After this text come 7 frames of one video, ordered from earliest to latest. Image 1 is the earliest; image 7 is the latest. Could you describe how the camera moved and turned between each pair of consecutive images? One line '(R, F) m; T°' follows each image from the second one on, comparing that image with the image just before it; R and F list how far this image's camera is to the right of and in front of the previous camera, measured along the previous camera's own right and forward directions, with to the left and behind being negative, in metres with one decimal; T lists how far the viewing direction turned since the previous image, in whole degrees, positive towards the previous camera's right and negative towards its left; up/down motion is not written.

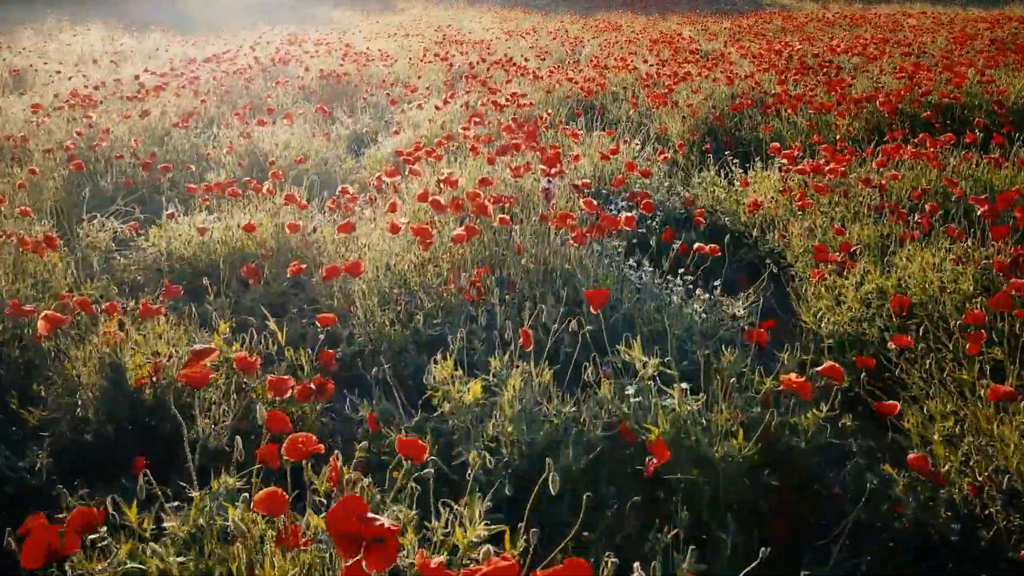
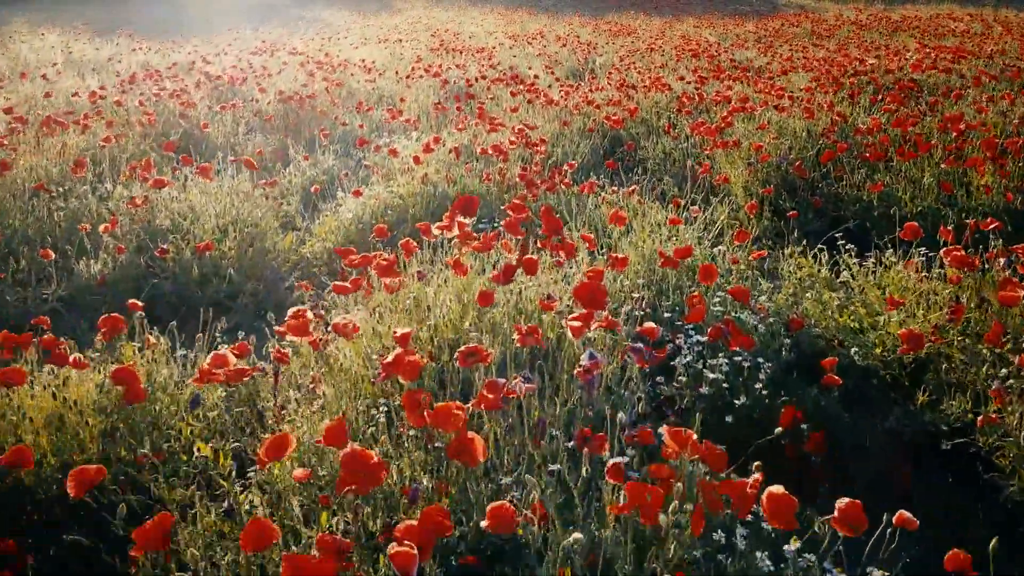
(0.0, +1.7) m; 0°
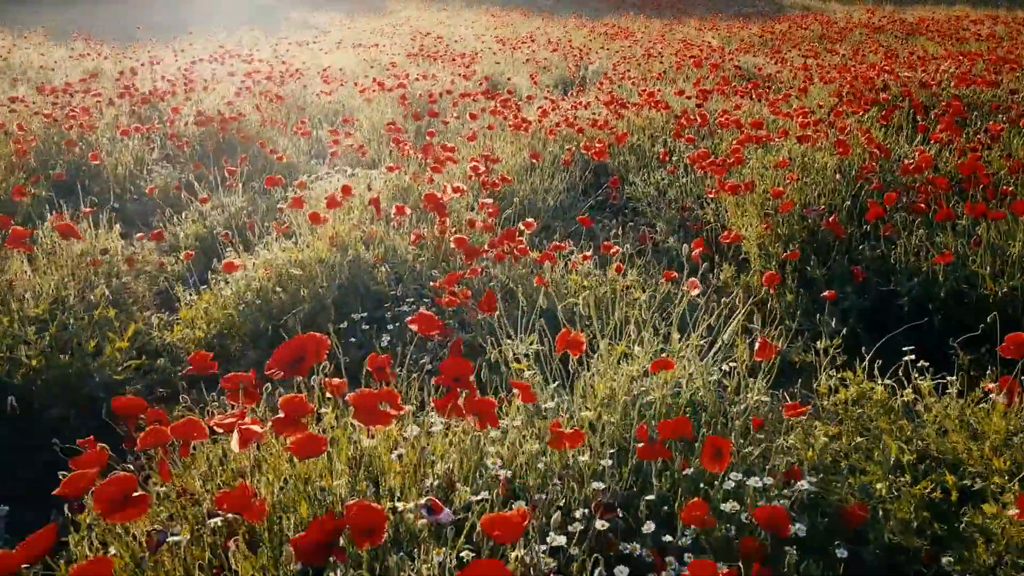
(+0.3, +1.1) m; 0°
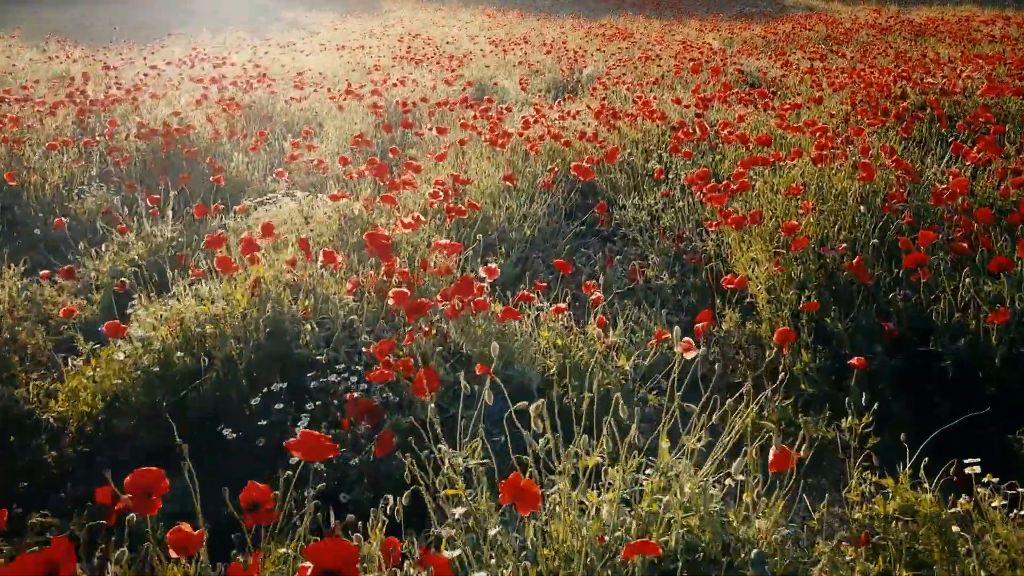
(+0.2, +0.6) m; 0°
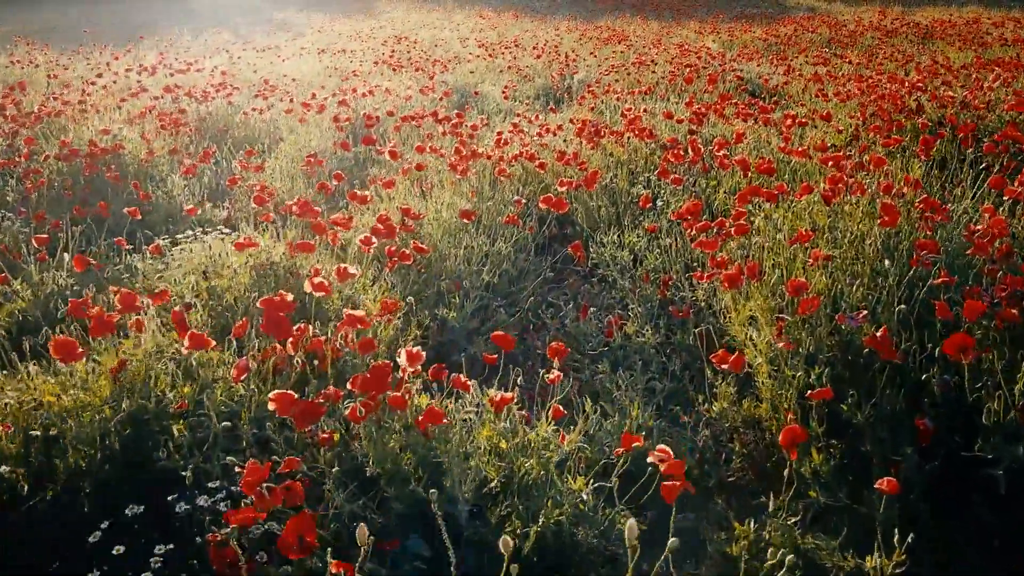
(+0.2, +0.6) m; 0°
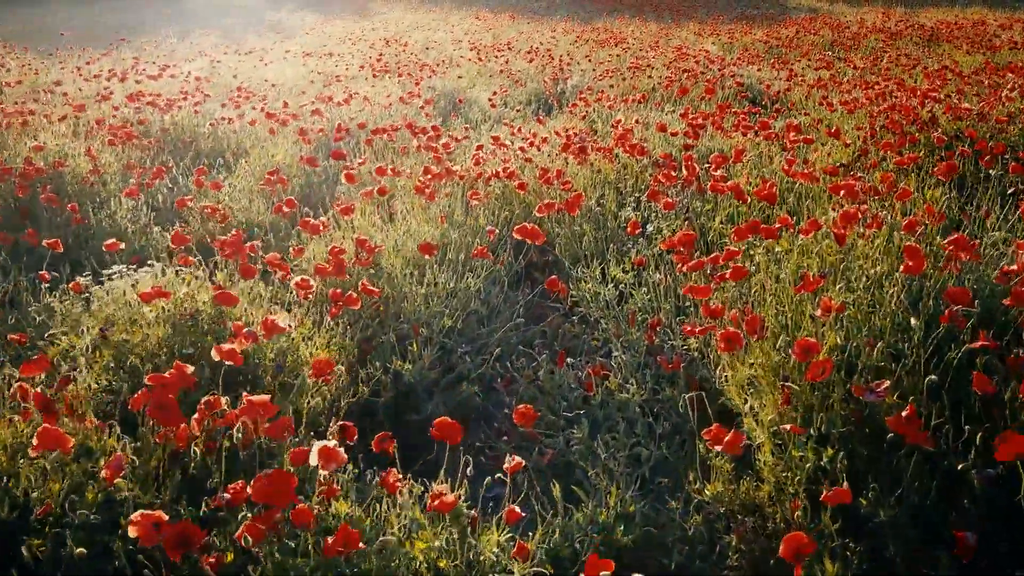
(+0.1, +0.4) m; 0°
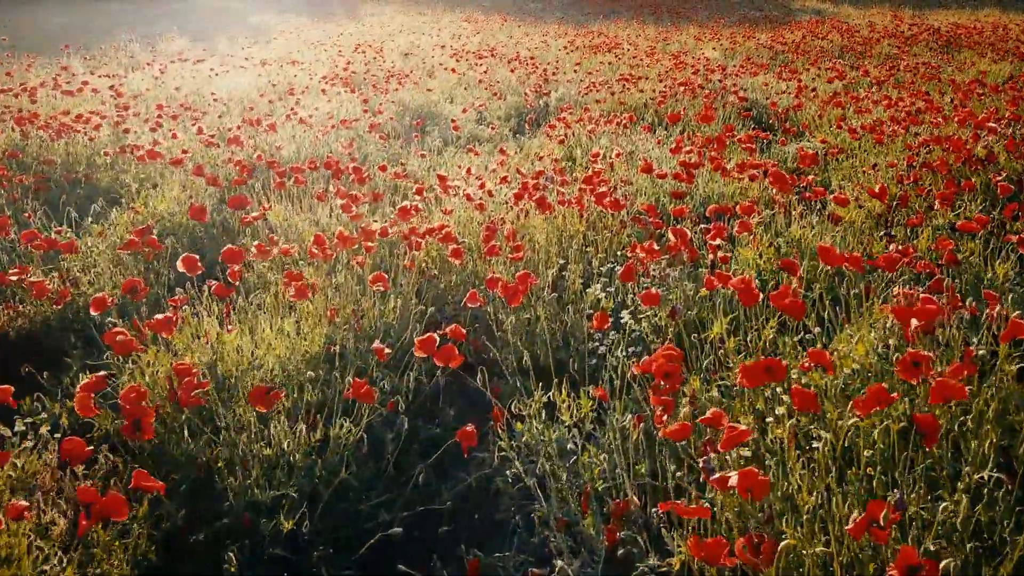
(+0.3, +1.1) m; 0°
